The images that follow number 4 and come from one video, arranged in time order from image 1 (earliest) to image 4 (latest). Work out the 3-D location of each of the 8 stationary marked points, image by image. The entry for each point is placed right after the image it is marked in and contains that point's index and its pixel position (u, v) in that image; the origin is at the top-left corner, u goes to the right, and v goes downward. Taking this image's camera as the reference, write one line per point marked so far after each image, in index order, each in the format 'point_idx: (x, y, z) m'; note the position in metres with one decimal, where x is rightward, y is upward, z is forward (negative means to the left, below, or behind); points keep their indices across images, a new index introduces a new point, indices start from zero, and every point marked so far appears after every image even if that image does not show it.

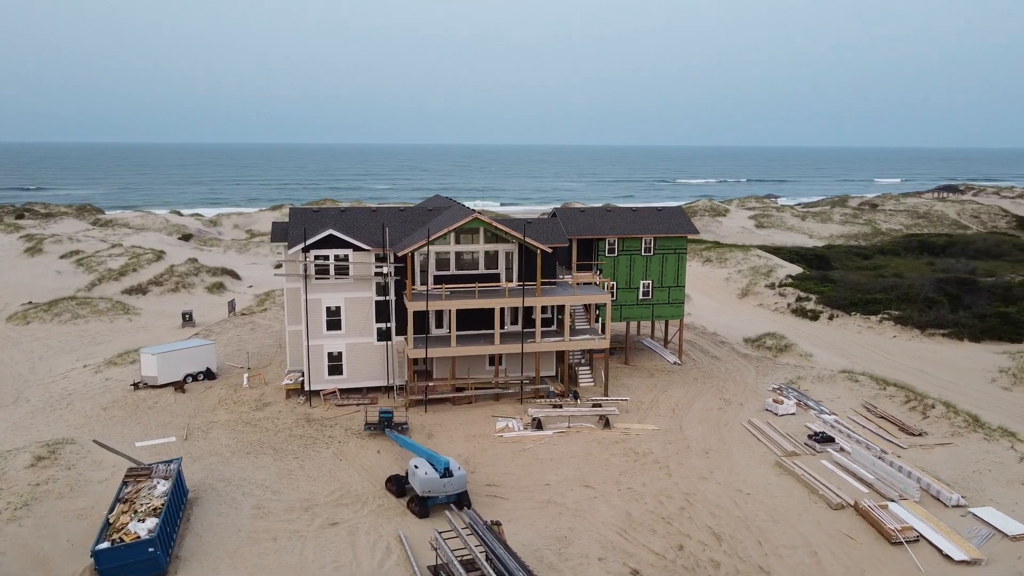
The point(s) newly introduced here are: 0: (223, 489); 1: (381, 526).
0: (-6.8, -4.8, +19.3) m
1: (-2.9, -5.3, +18.0) m
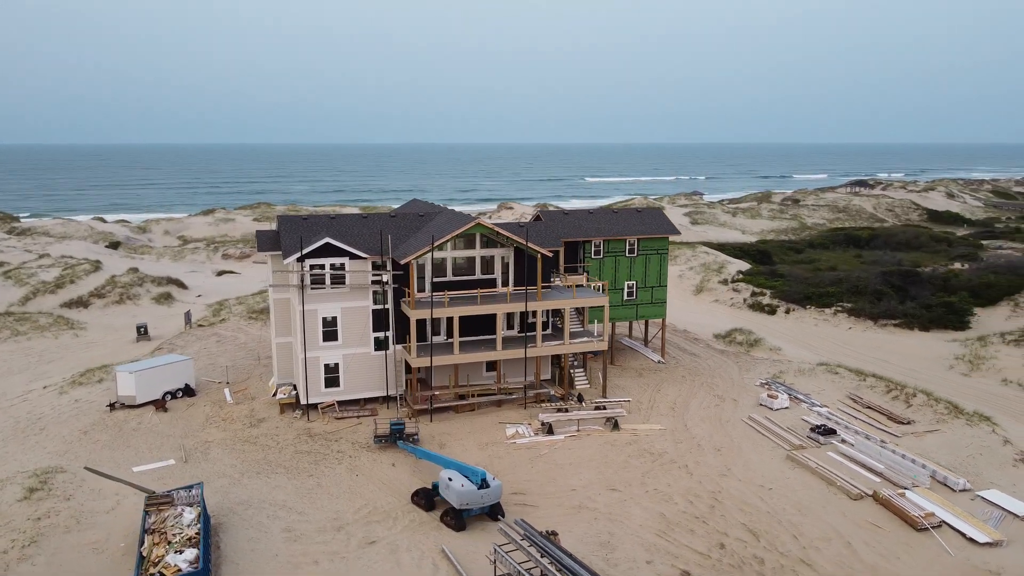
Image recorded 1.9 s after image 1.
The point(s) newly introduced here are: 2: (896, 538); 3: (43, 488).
0: (-6.0, -5.1, +18.5) m
1: (-2.0, -5.5, +17.6) m
2: (+8.4, -5.4, +17.7) m
3: (-11.3, -4.8, +19.7) m
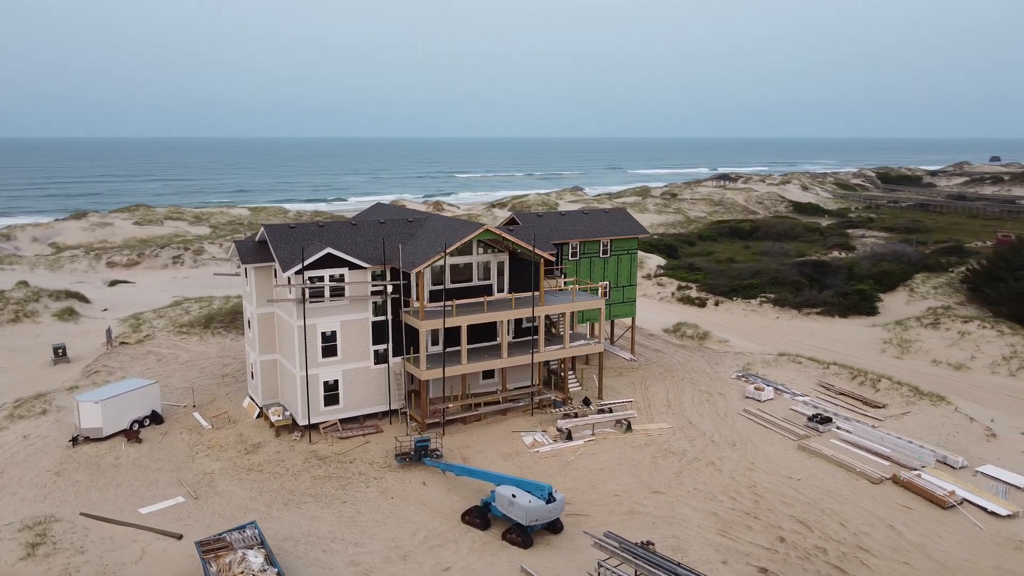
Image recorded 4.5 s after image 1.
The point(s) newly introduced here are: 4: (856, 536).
0: (-4.5, -5.5, +17.2) m
1: (-0.4, -5.7, +17.1) m
2: (+9.8, -5.4, +19.0) m
3: (-9.9, -5.4, +17.3) m
4: (+7.7, -5.6, +18.3) m
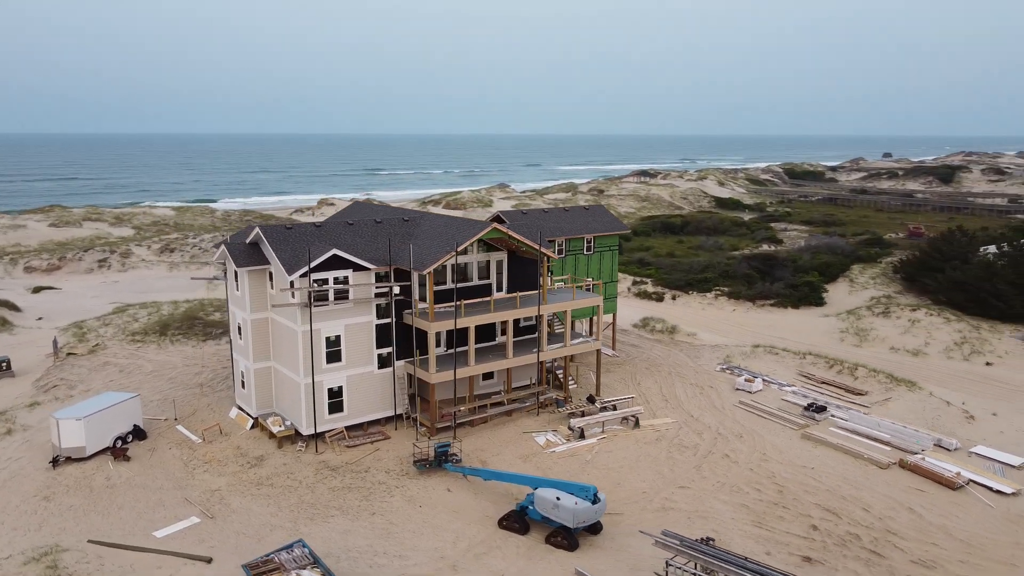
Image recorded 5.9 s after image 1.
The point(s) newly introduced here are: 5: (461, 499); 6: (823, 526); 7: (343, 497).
0: (-3.5, -5.6, +16.4) m
1: (+0.7, -5.7, +16.7) m
2: (+10.5, -5.2, +19.9) m
3: (-8.9, -5.6, +15.9) m
4: (+8.6, -5.4, +18.9) m
5: (-1.3, -5.1, +19.5) m
6: (+7.1, -5.4, +18.6) m
7: (-4.1, -5.0, +19.5) m
